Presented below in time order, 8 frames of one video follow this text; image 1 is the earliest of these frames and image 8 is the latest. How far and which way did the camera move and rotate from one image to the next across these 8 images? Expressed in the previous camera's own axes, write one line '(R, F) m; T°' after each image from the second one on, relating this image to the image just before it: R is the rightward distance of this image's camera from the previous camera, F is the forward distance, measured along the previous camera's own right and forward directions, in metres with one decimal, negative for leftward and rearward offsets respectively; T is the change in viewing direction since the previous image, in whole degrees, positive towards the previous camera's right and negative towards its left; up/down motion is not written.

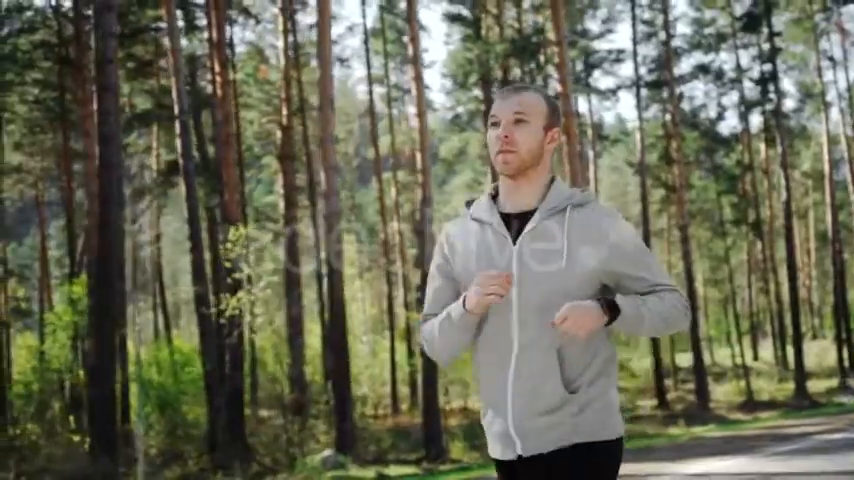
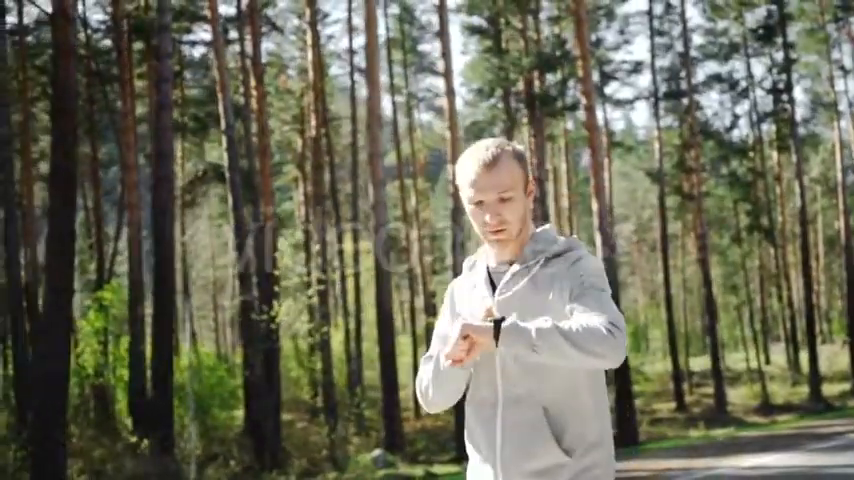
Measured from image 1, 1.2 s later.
(-0.4, -0.7) m; 0°
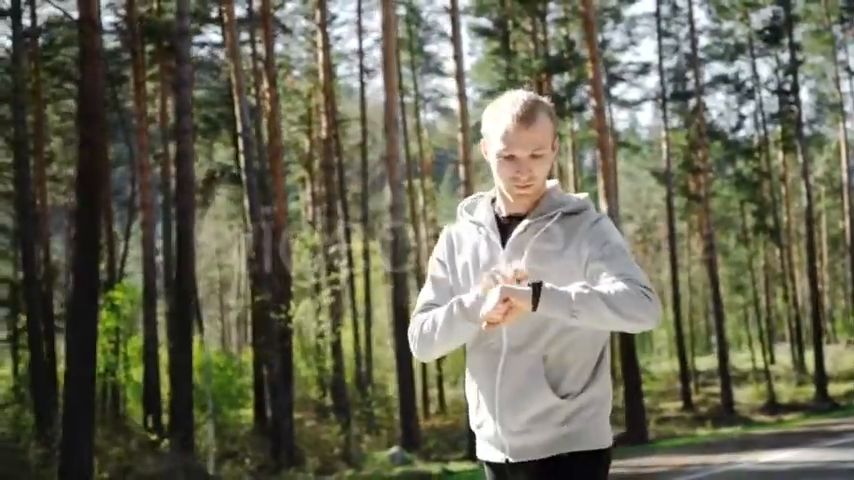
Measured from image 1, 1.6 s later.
(-0.2, -0.2) m; 0°
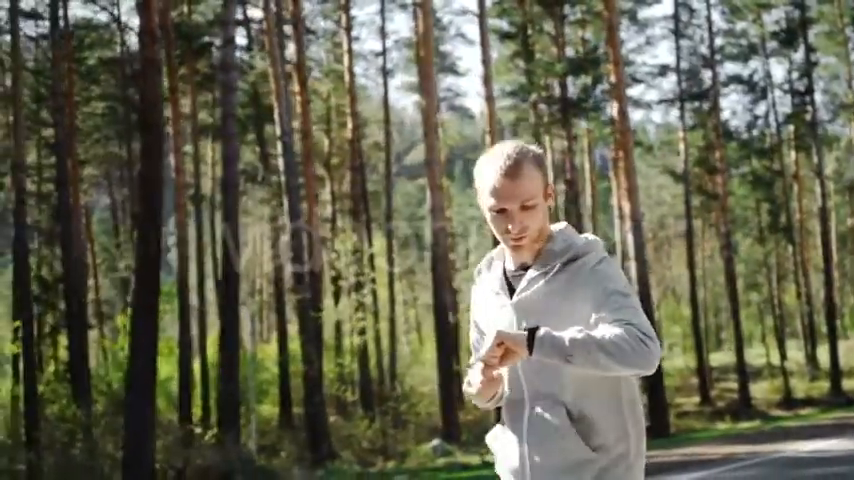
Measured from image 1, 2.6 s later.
(-0.4, -0.6) m; 0°
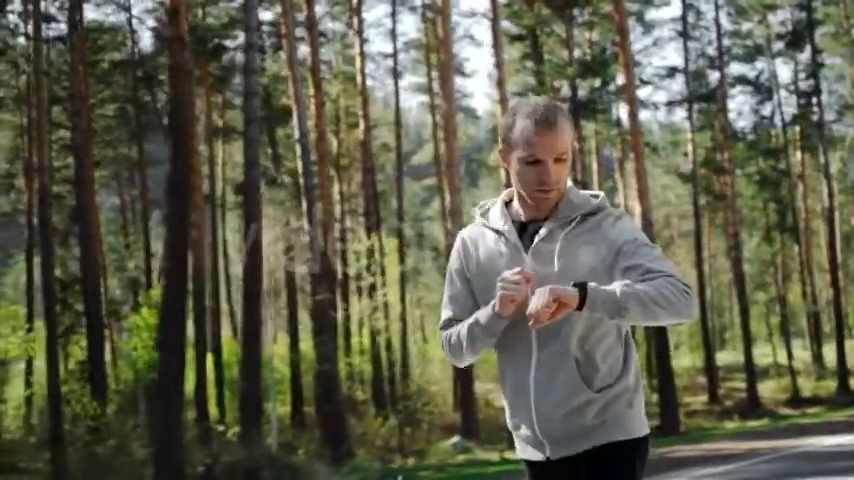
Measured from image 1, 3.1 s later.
(-0.2, -0.3) m; 0°
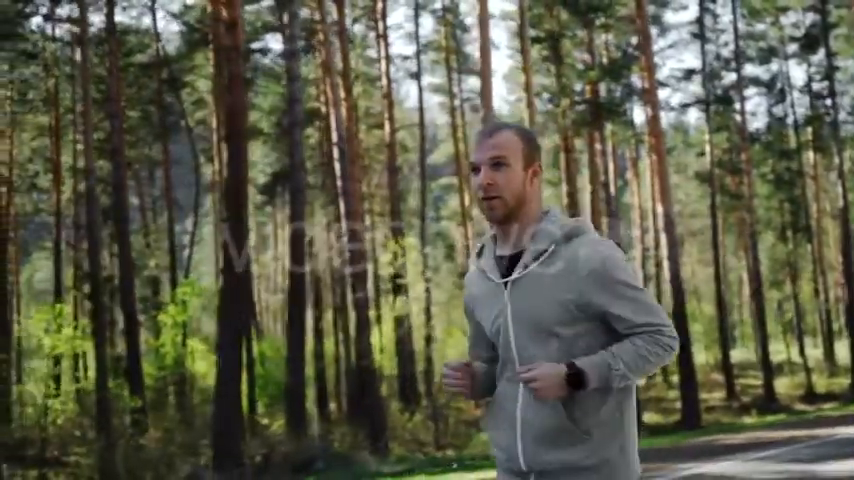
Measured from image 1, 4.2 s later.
(-0.4, -0.7) m; 0°
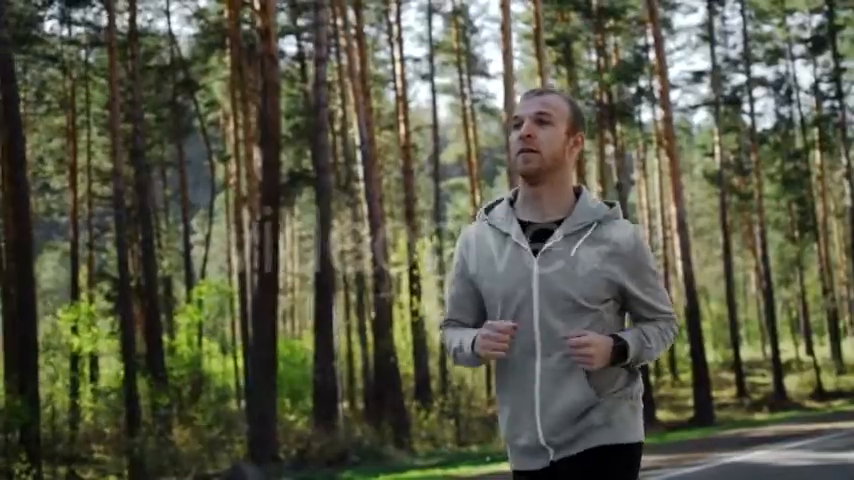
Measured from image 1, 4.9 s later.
(-0.3, -0.5) m; 0°
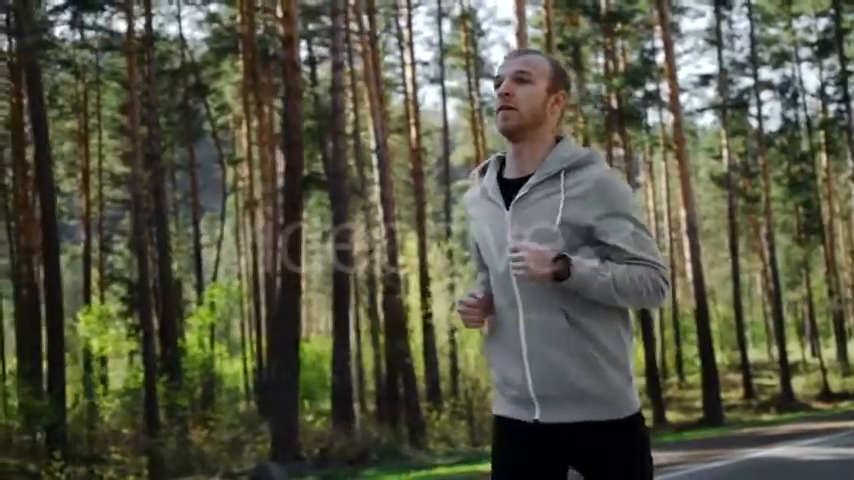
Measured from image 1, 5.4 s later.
(-0.2, -0.3) m; 0°
